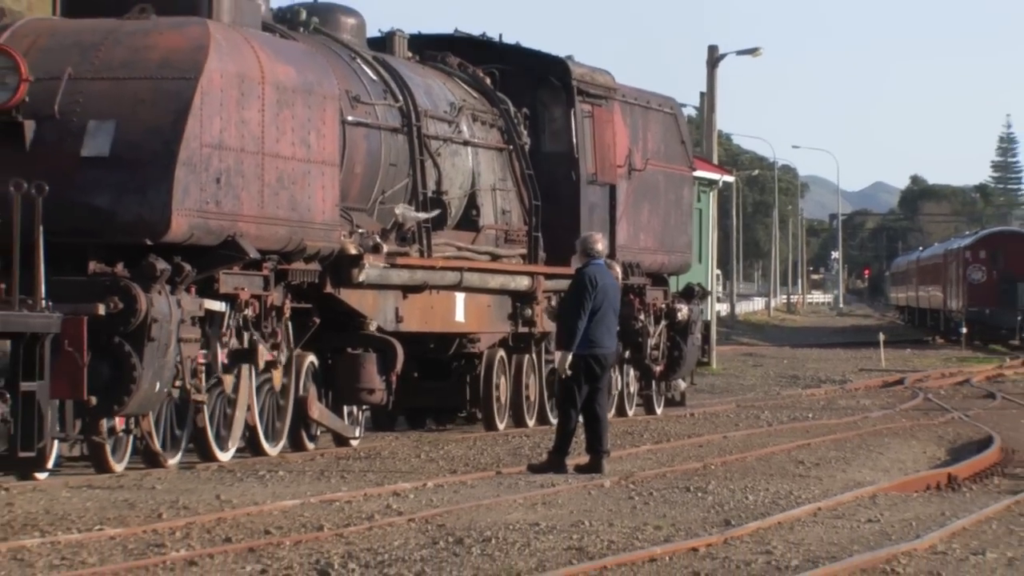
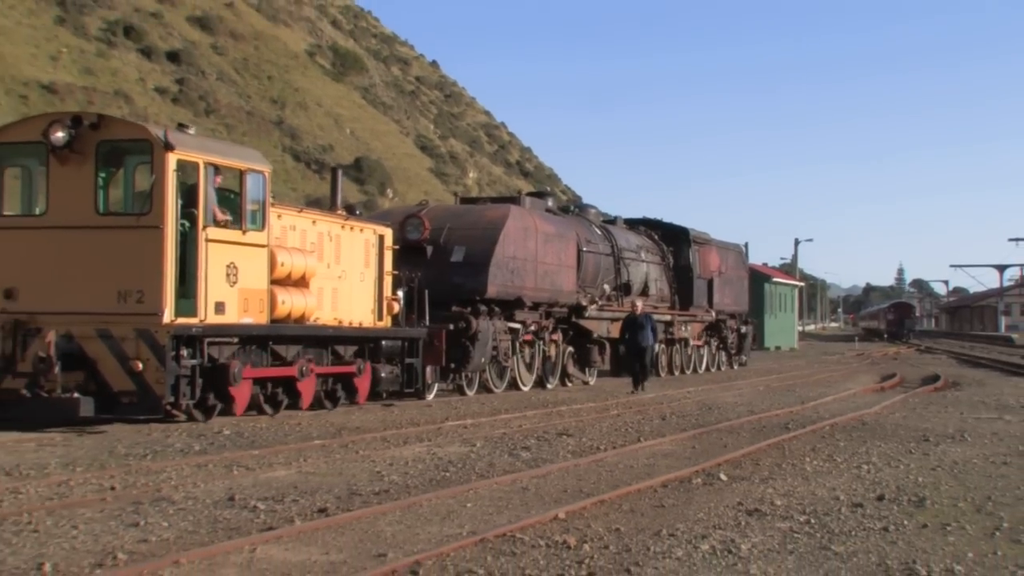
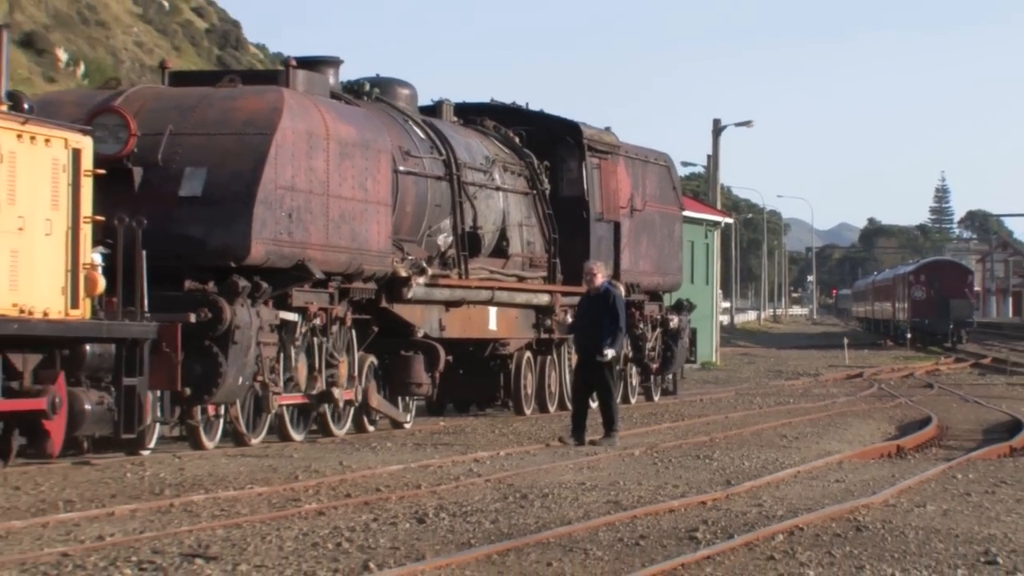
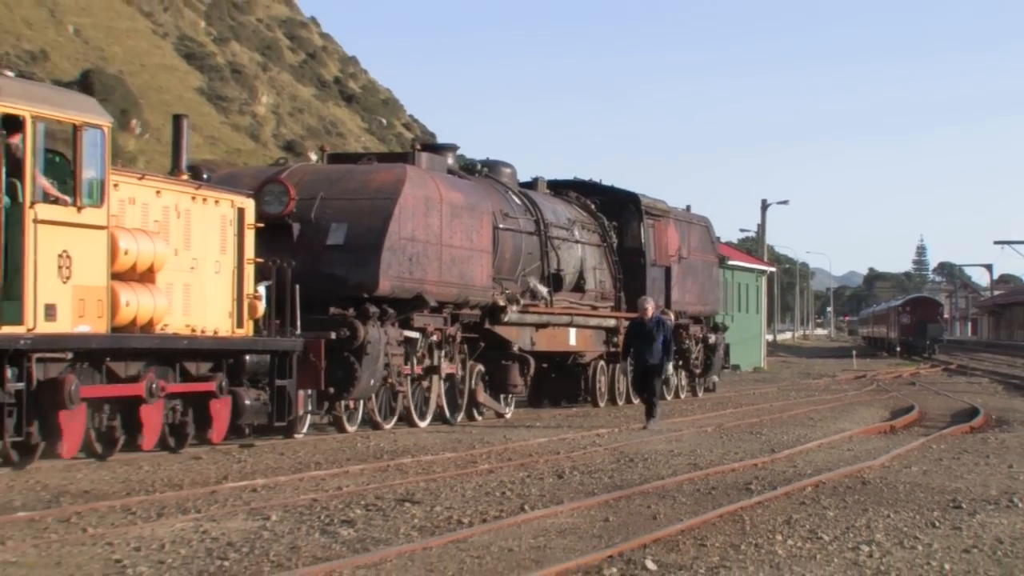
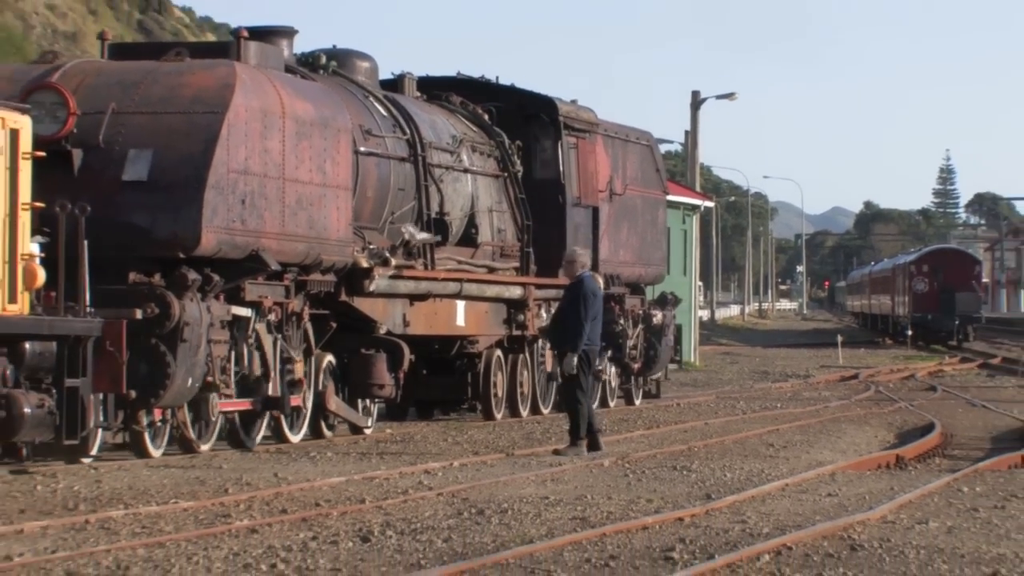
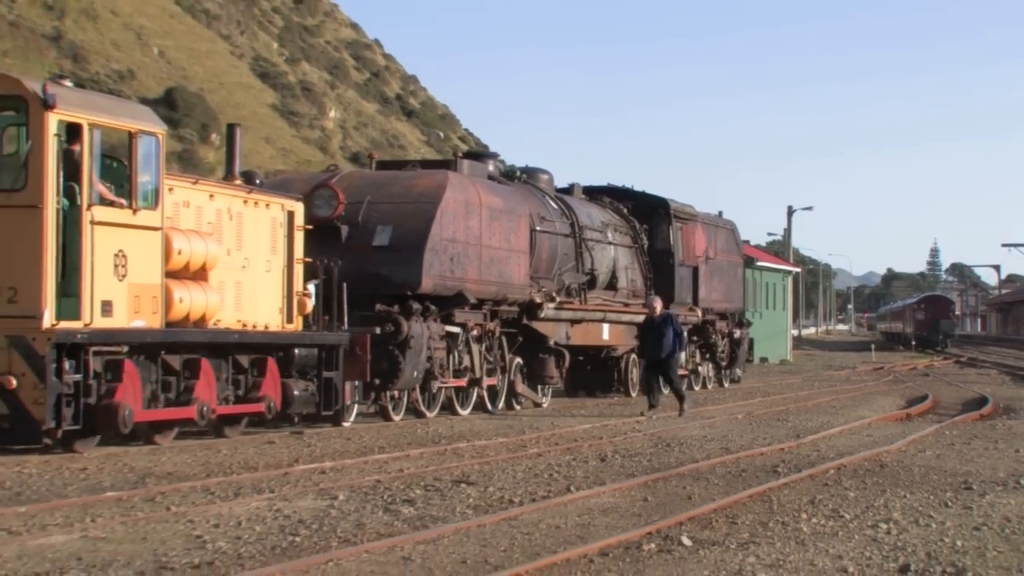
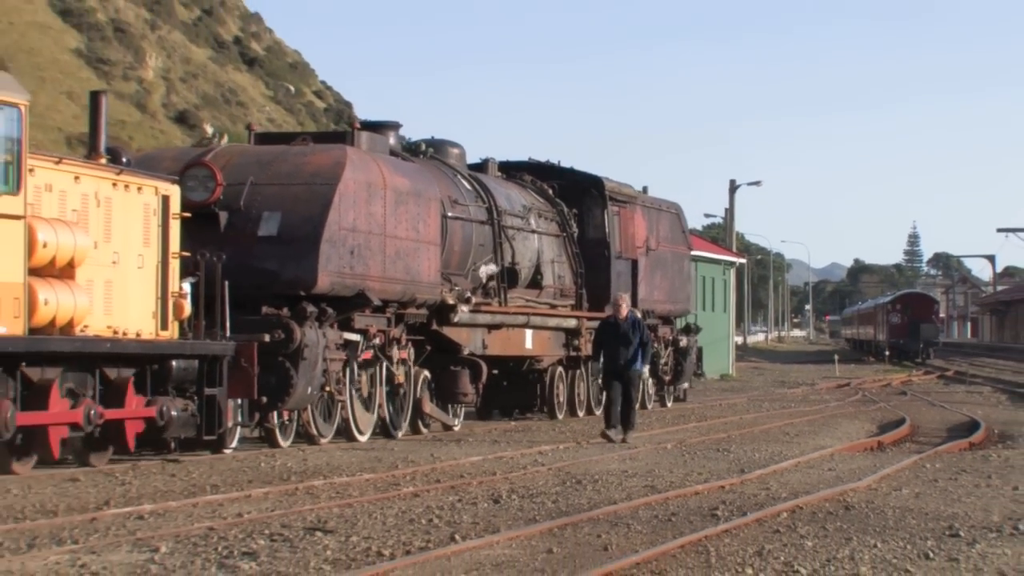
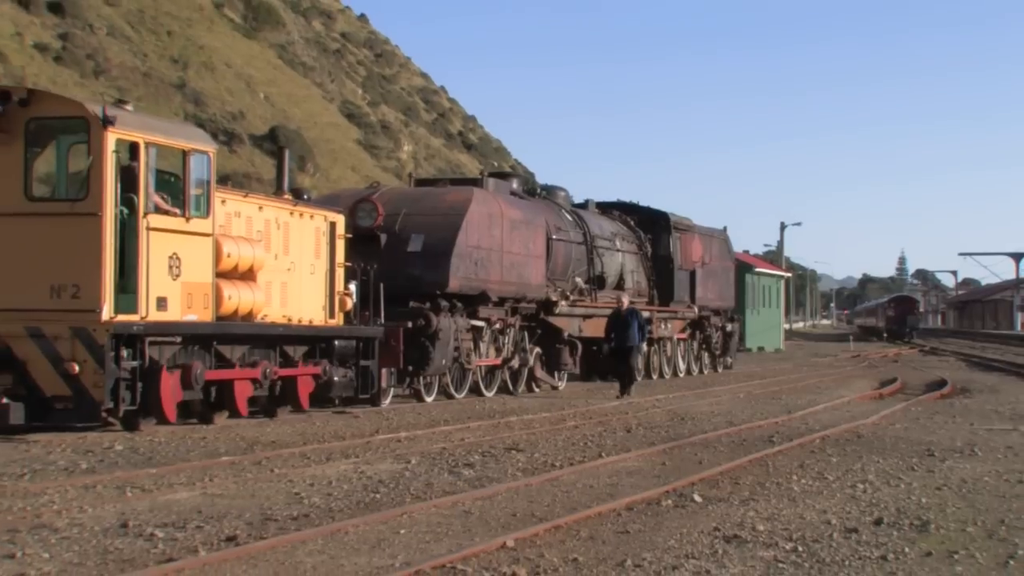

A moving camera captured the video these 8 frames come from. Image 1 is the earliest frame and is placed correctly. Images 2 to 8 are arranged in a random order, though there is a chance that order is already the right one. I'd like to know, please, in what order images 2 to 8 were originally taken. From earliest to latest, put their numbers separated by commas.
5, 3, 7, 4, 6, 8, 2
